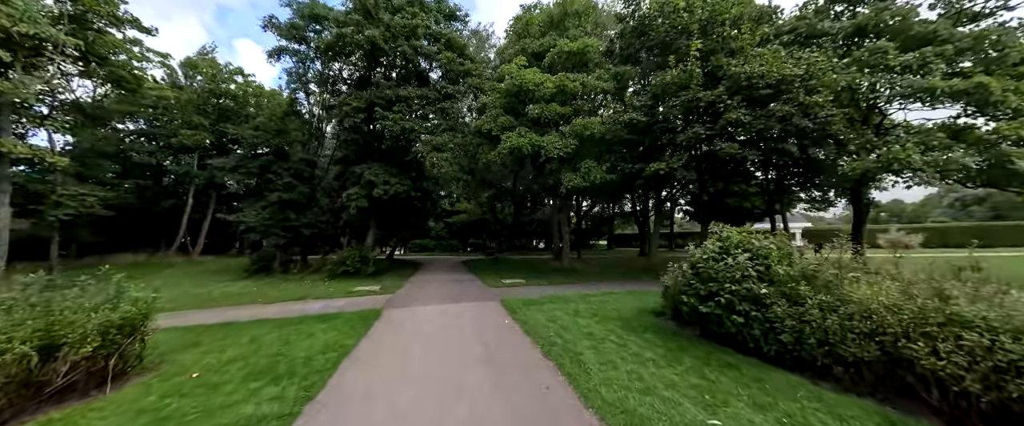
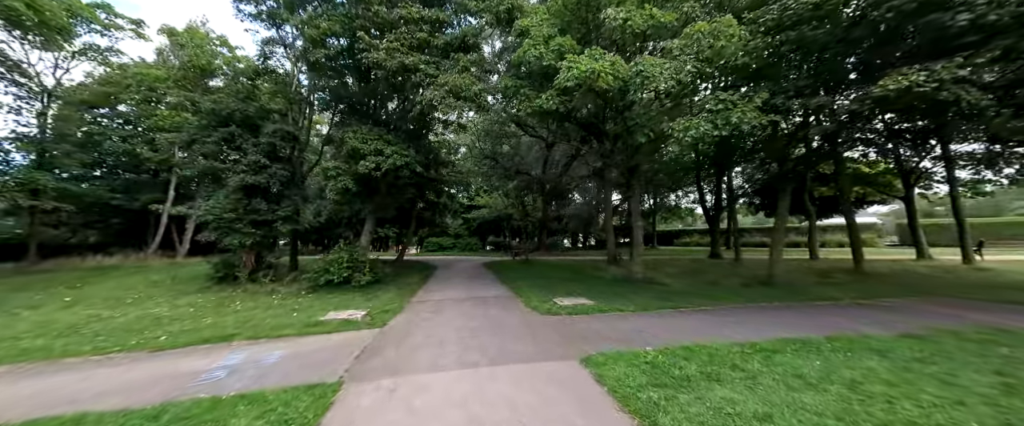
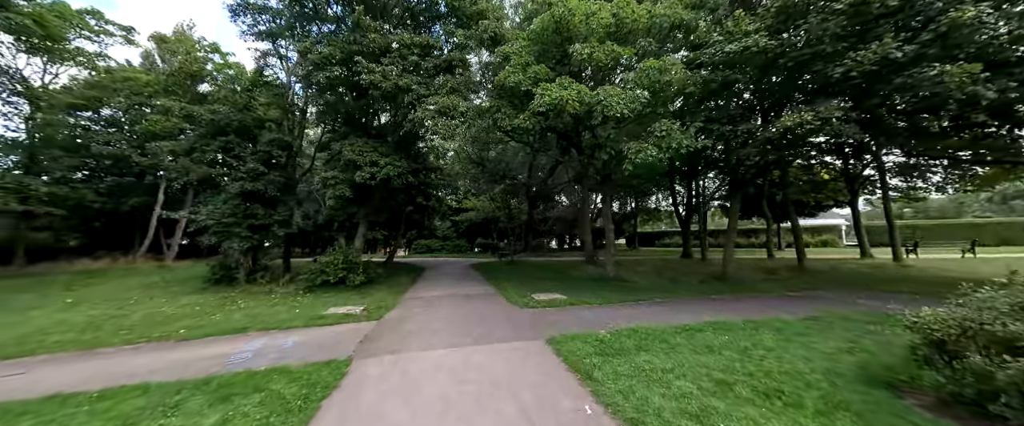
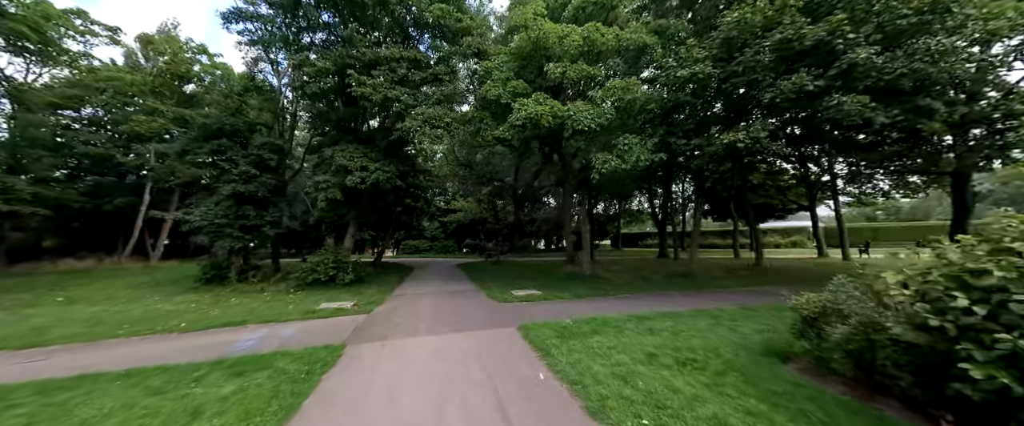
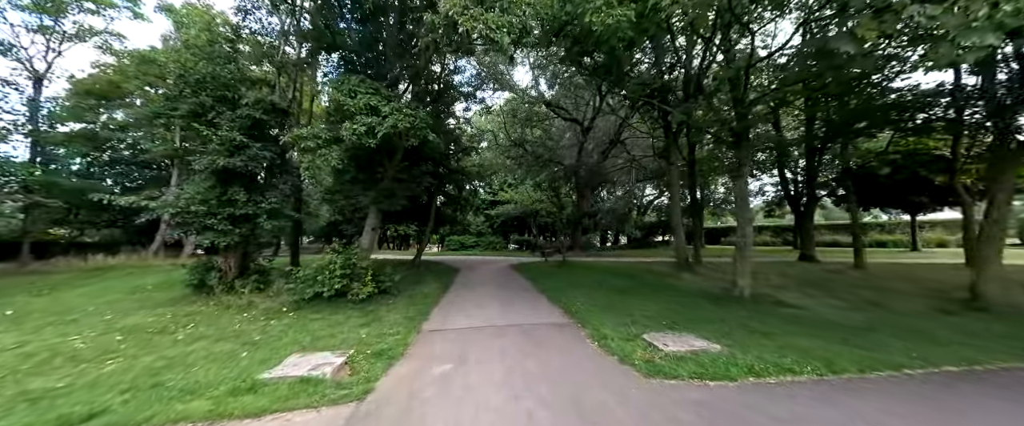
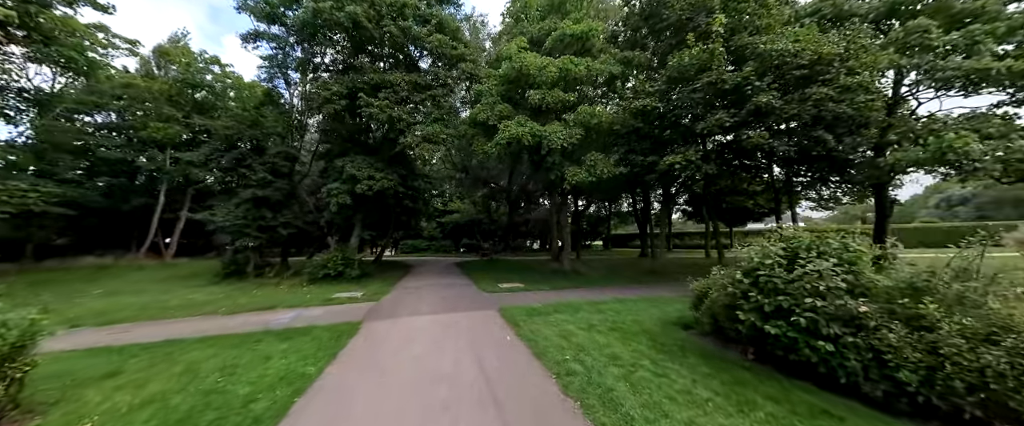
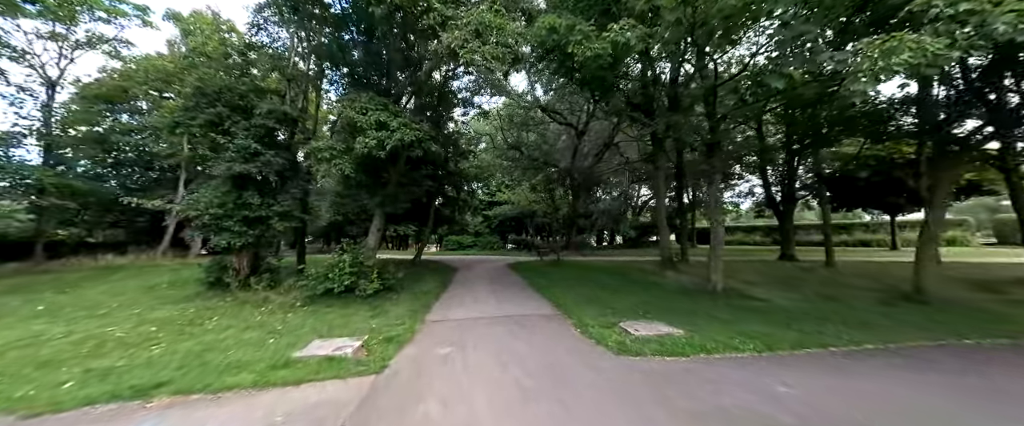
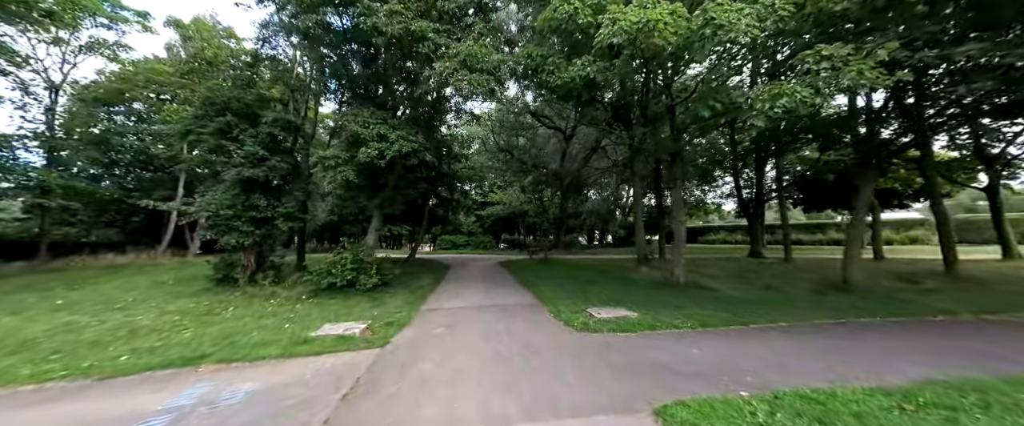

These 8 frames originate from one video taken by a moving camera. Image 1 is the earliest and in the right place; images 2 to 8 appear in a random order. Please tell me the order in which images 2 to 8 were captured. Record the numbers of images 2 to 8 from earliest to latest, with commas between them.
6, 4, 3, 2, 8, 7, 5
